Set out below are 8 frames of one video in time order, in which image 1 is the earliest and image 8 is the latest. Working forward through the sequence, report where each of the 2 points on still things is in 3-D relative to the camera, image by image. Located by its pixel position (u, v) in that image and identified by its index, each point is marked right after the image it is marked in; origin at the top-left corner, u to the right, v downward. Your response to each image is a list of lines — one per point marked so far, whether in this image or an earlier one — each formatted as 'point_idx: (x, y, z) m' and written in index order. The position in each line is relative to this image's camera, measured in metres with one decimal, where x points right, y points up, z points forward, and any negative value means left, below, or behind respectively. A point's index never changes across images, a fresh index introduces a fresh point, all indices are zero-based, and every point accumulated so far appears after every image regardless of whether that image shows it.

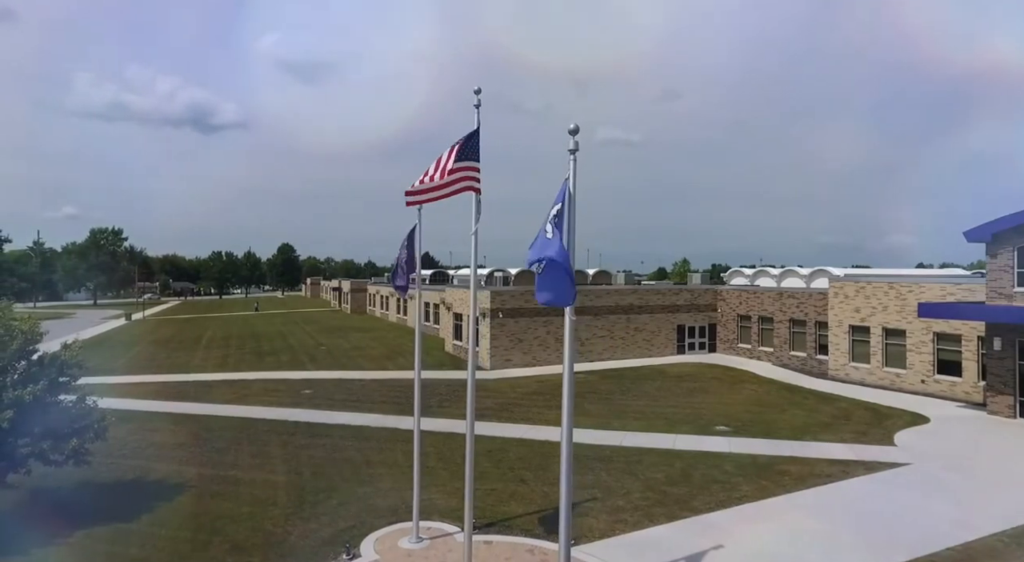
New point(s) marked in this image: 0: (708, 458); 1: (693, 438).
0: (+4.6, -4.2, +15.7) m
1: (+4.7, -4.0, +16.9) m
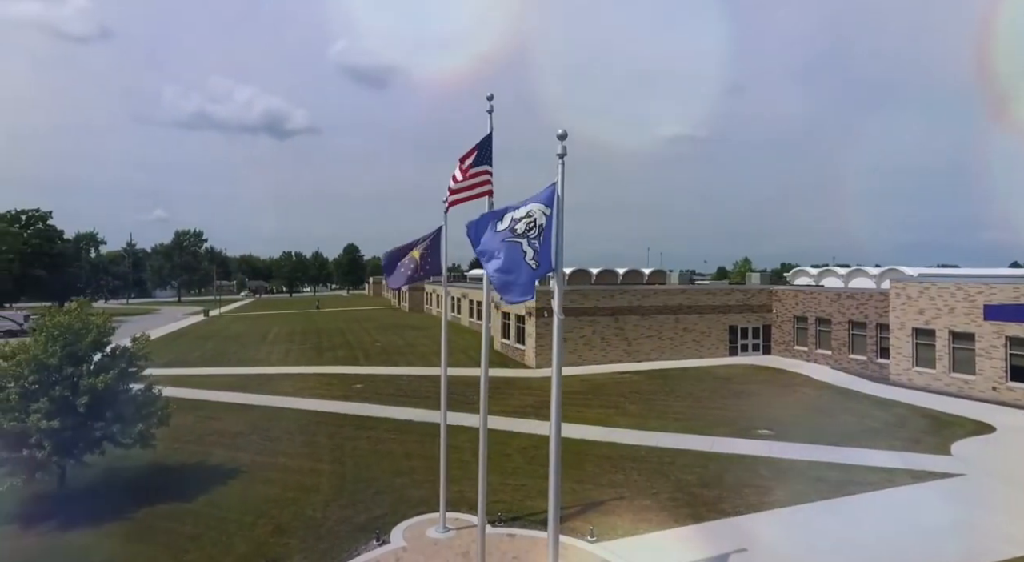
0: (+5.4, -4.2, +15.5) m
1: (+5.6, -4.0, +16.8) m
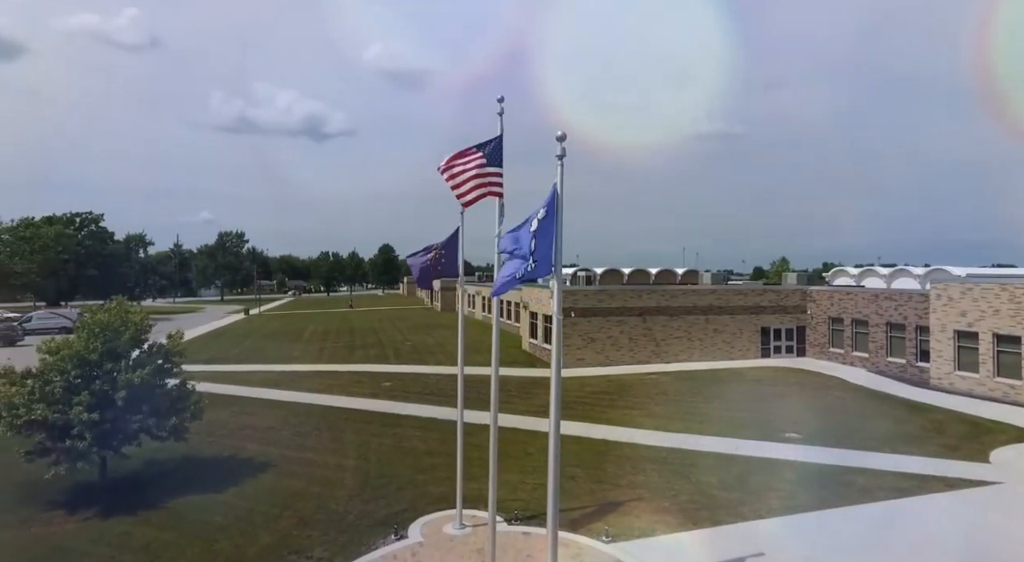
0: (+5.9, -4.2, +15.3) m
1: (+6.1, -4.0, +16.5) m
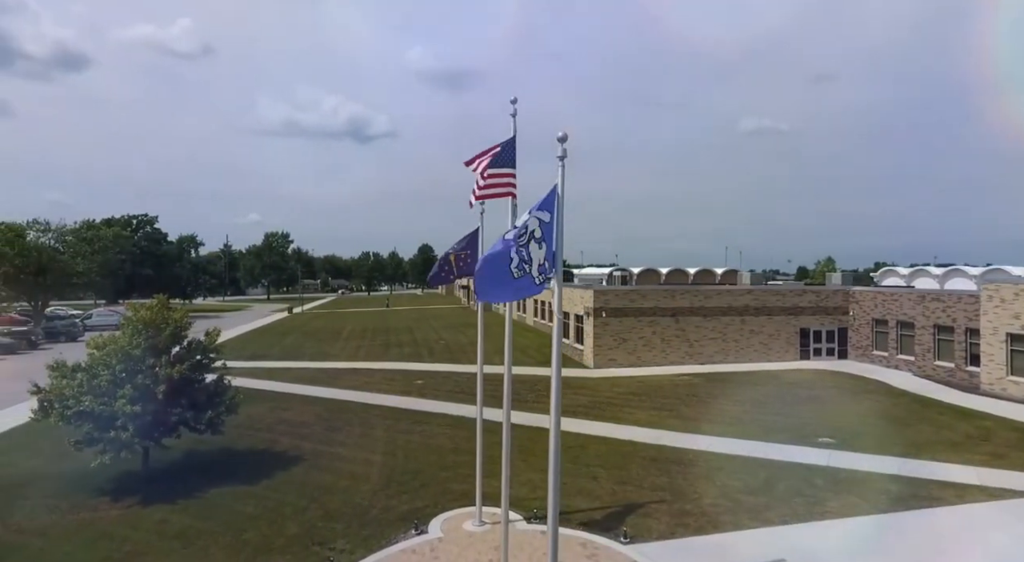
0: (+6.4, -4.2, +15.0) m
1: (+6.8, -4.0, +16.2) m
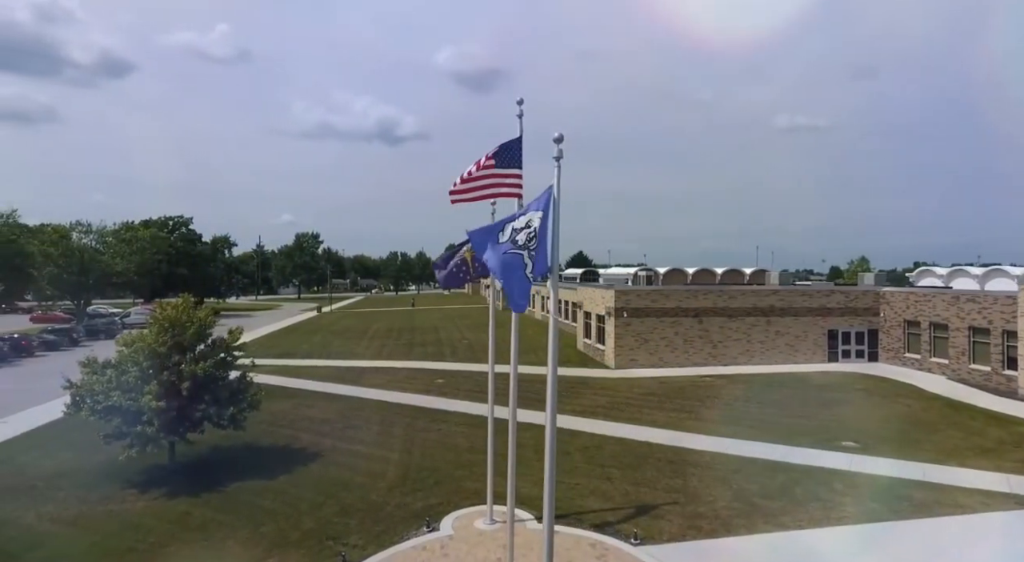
0: (+6.7, -4.2, +14.7) m
1: (+7.1, -4.1, +15.8) m
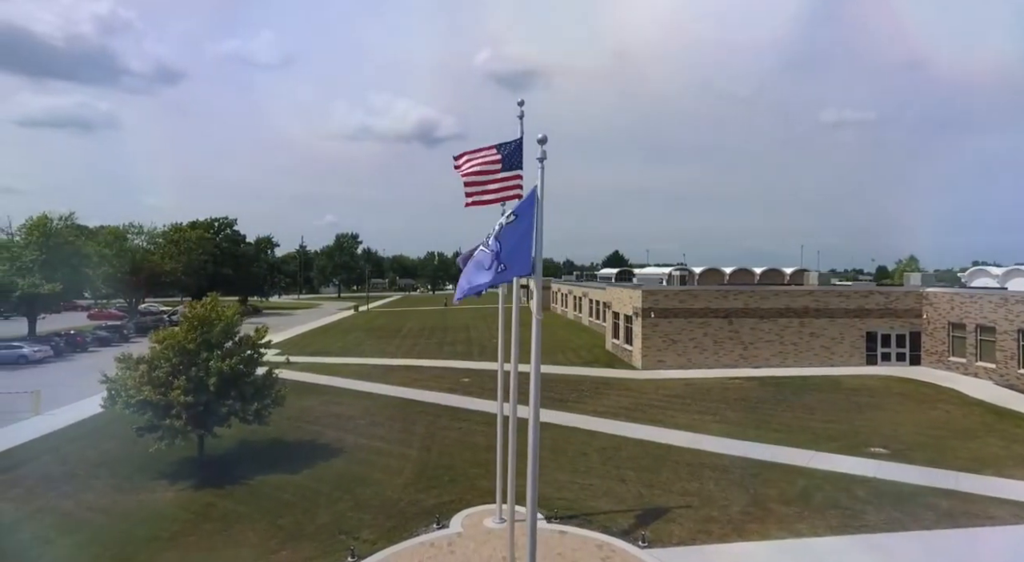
0: (+7.0, -4.2, +14.2) m
1: (+7.5, -4.1, +15.3) m
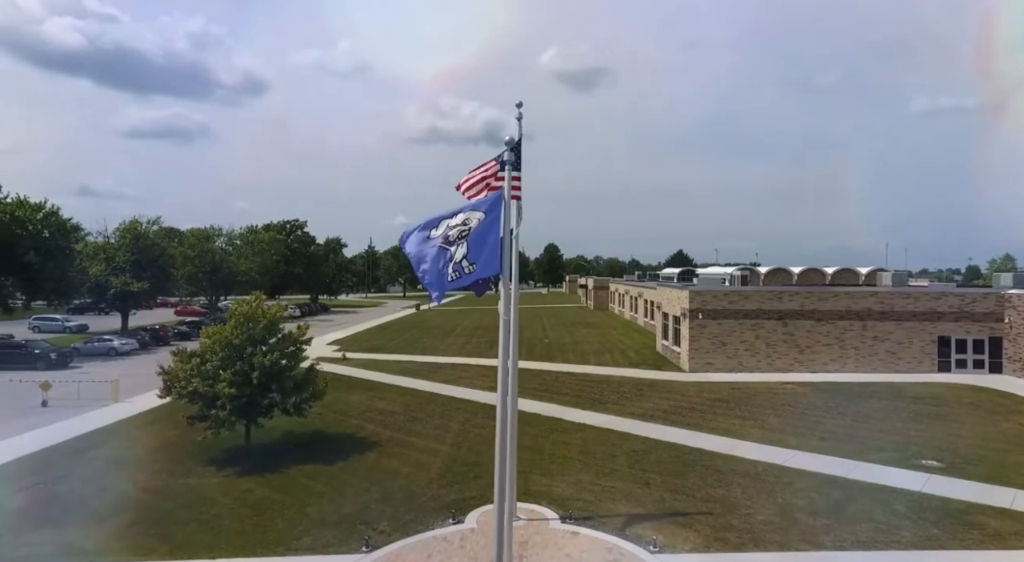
0: (+7.4, -4.2, +13.3) m
1: (+8.0, -4.1, +14.3) m
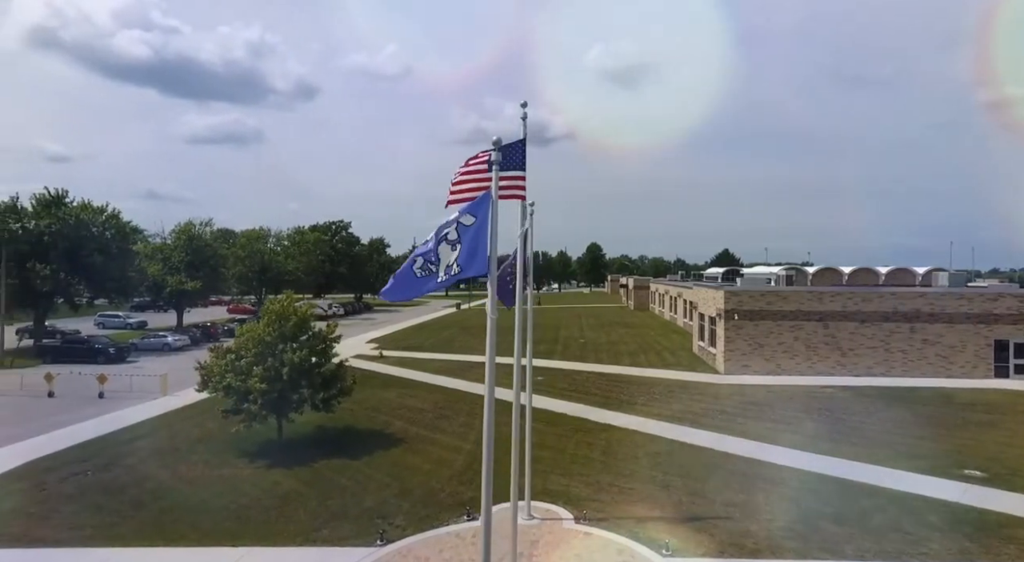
0: (+7.6, -4.2, +12.6) m
1: (+8.3, -4.0, +13.6) m
